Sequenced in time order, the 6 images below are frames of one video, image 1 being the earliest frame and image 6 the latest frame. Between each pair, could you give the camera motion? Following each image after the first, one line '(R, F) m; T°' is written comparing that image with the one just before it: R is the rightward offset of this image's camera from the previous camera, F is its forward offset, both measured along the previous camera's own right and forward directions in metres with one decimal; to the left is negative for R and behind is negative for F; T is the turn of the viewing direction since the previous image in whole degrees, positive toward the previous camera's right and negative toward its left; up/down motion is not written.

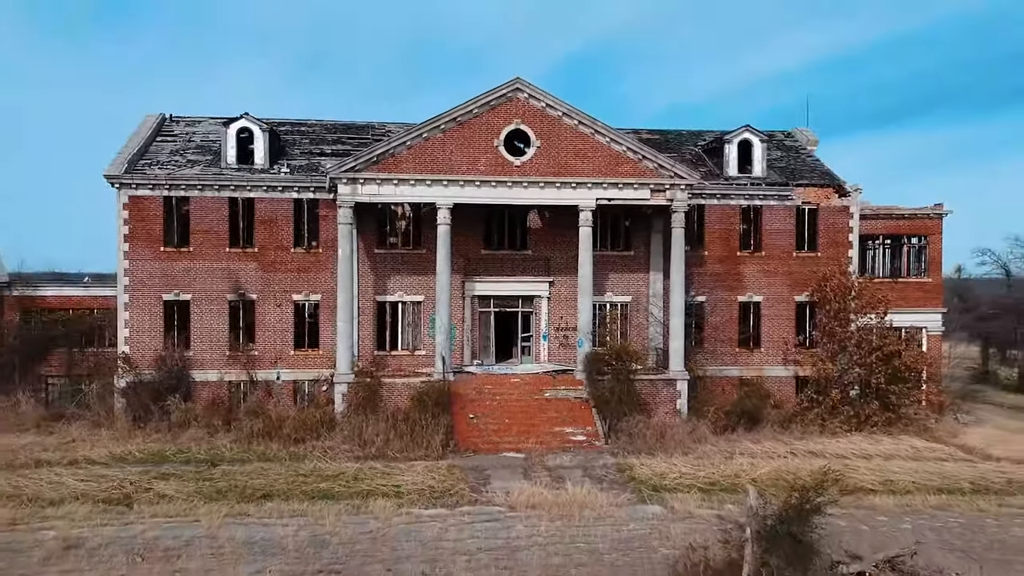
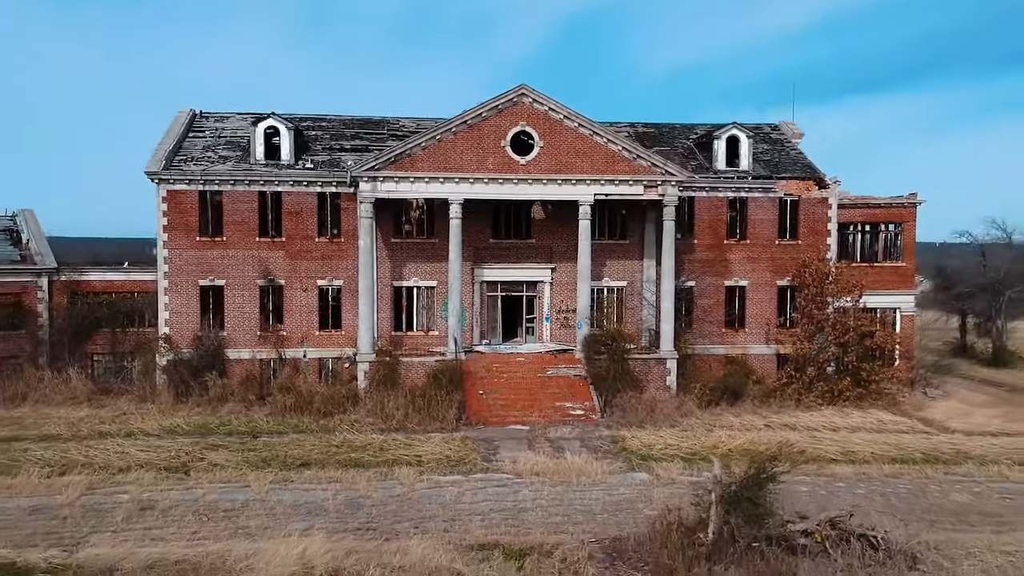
(-0.1, -2.1) m; 0°
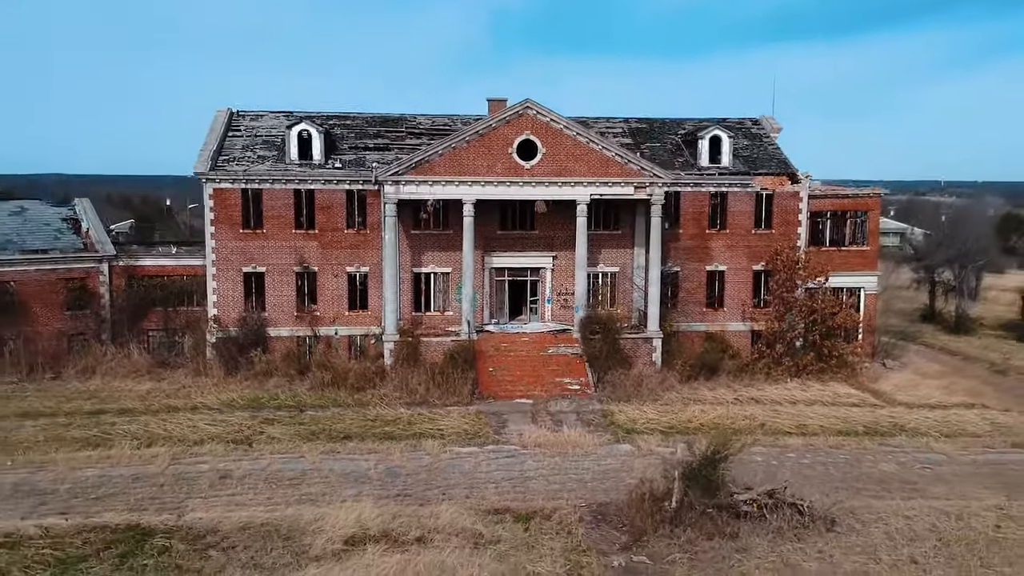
(-0.1, -3.2) m; 0°
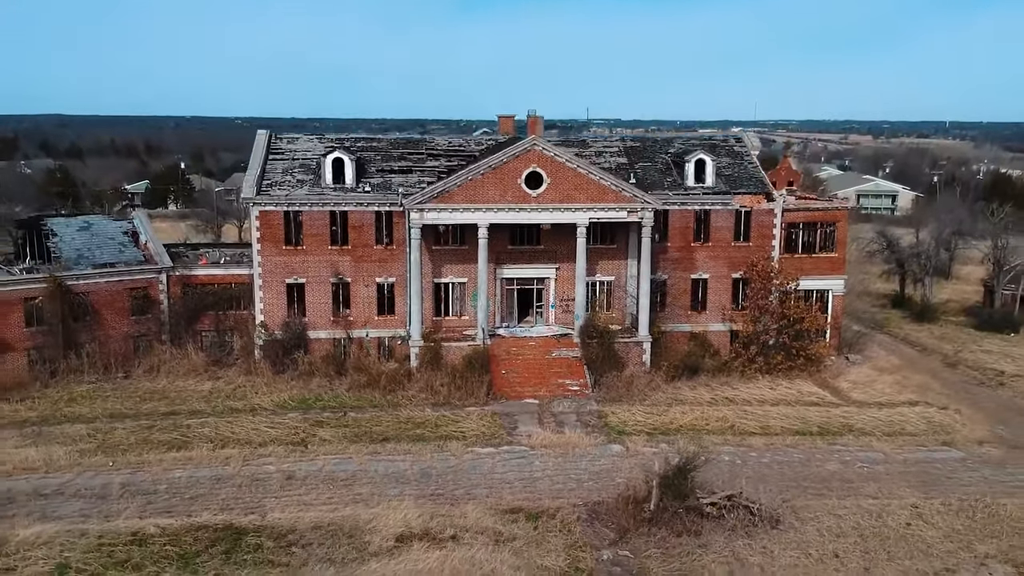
(-0.2, -3.9) m; 0°
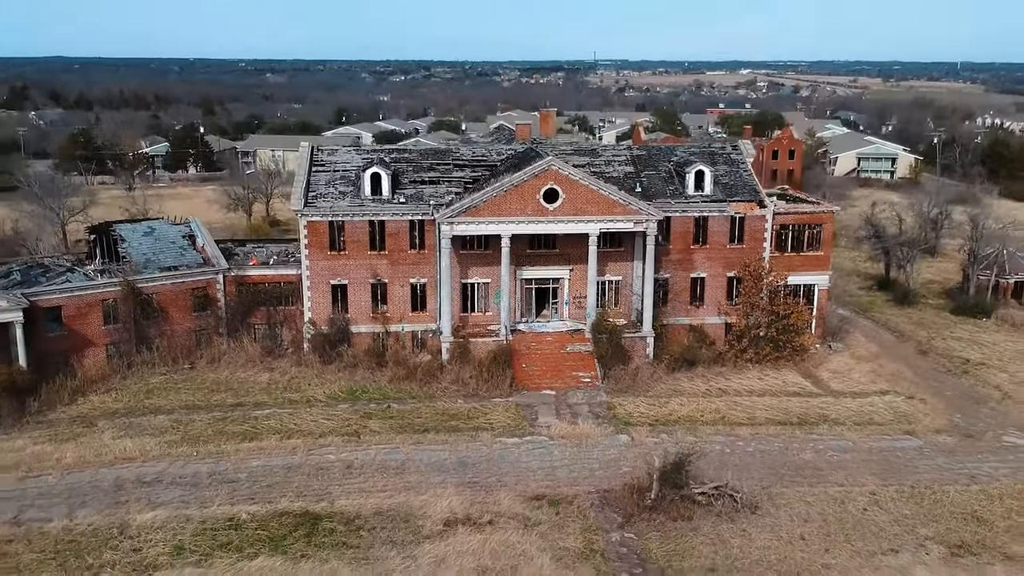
(-0.4, -3.8) m; 0°
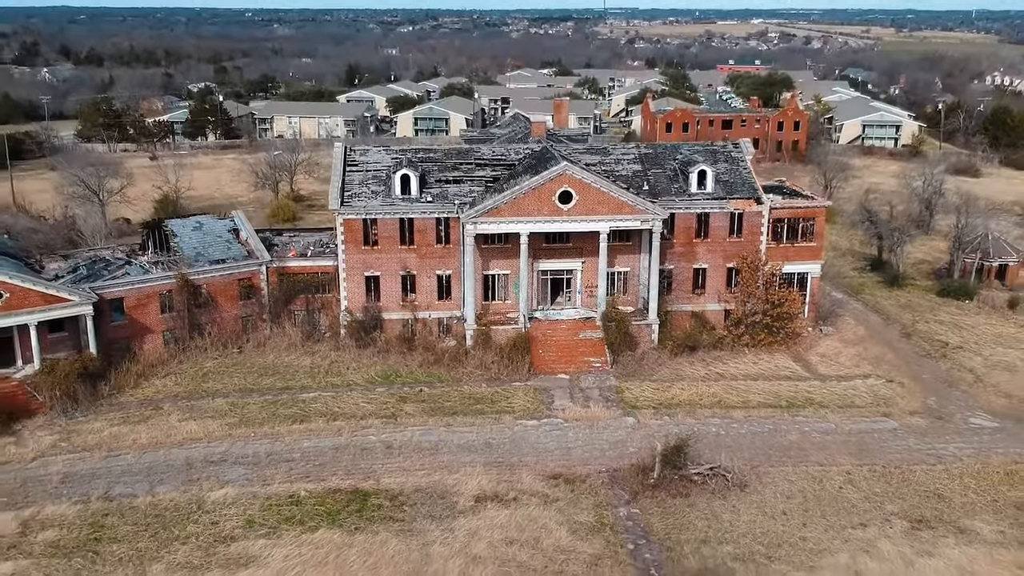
(-0.3, -3.4) m; 0°
